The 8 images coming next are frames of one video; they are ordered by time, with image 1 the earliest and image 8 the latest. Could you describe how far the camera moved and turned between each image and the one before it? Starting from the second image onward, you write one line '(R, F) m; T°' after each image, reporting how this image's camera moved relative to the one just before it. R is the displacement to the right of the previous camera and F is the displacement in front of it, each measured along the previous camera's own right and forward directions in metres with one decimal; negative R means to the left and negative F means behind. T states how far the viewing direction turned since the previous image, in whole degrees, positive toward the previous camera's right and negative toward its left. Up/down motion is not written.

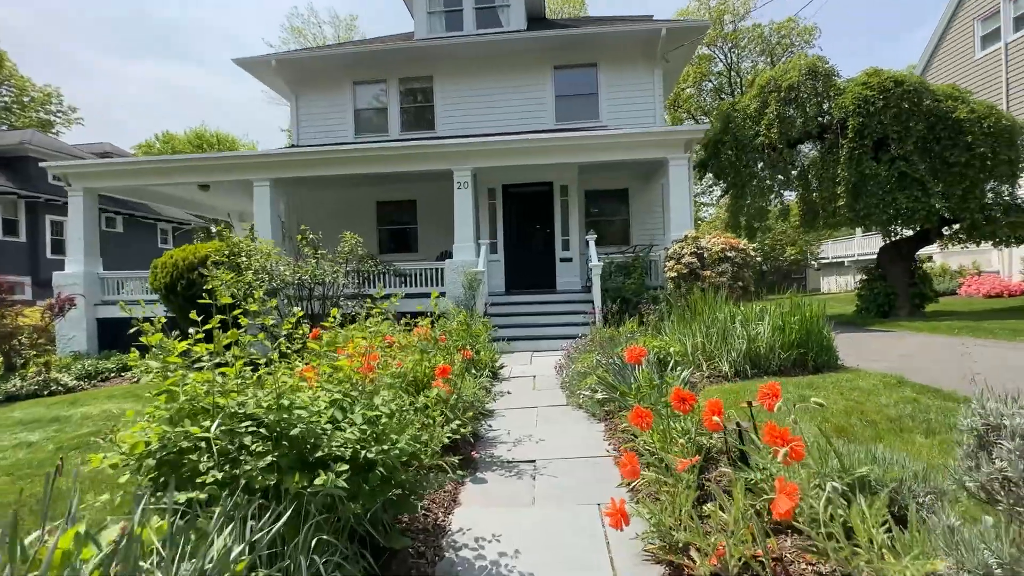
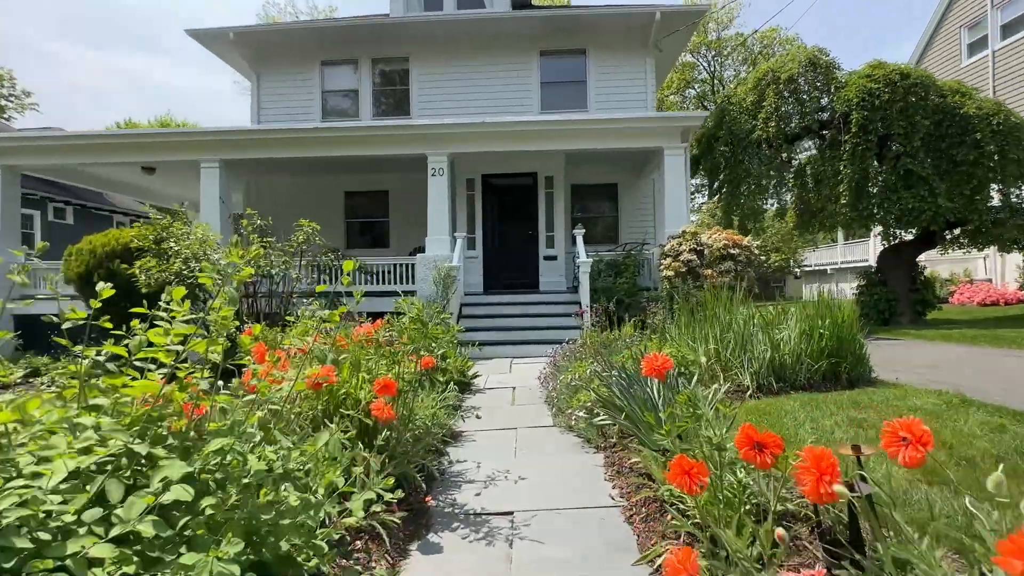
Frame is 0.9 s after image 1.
(+0.1, +1.0) m; +2°
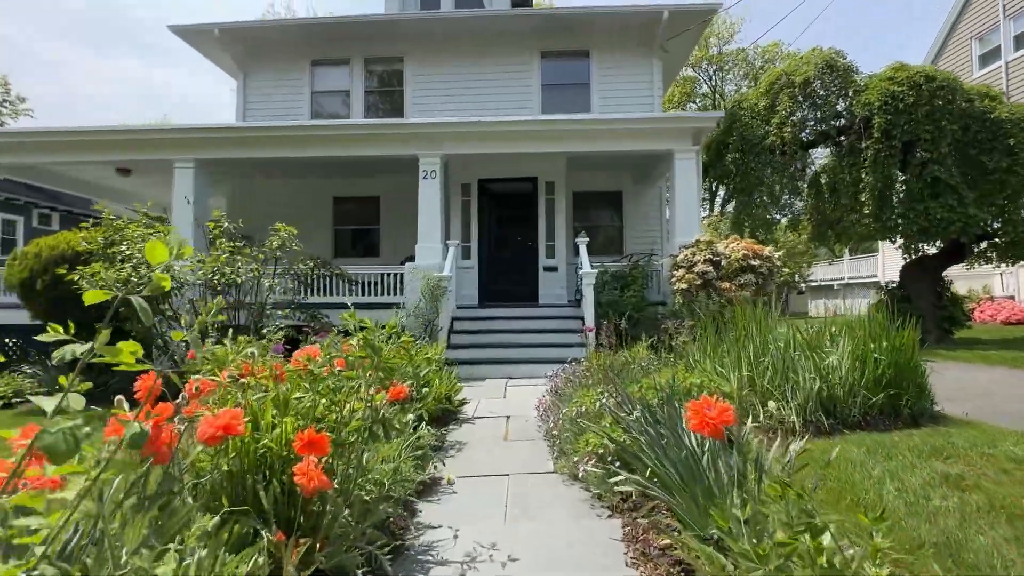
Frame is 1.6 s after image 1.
(0.0, +0.8) m; 0°
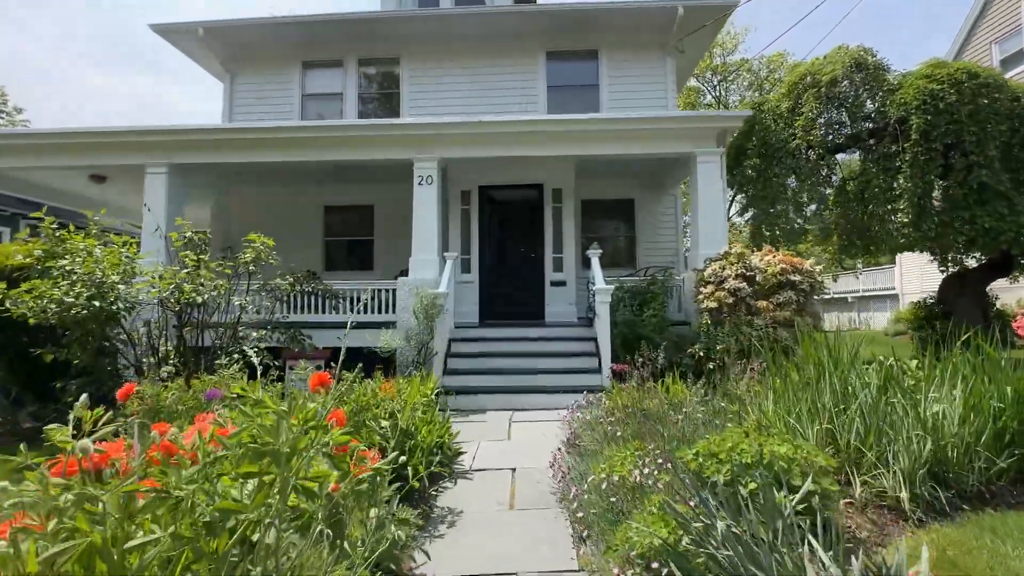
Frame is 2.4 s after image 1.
(0.0, +0.9) m; 0°
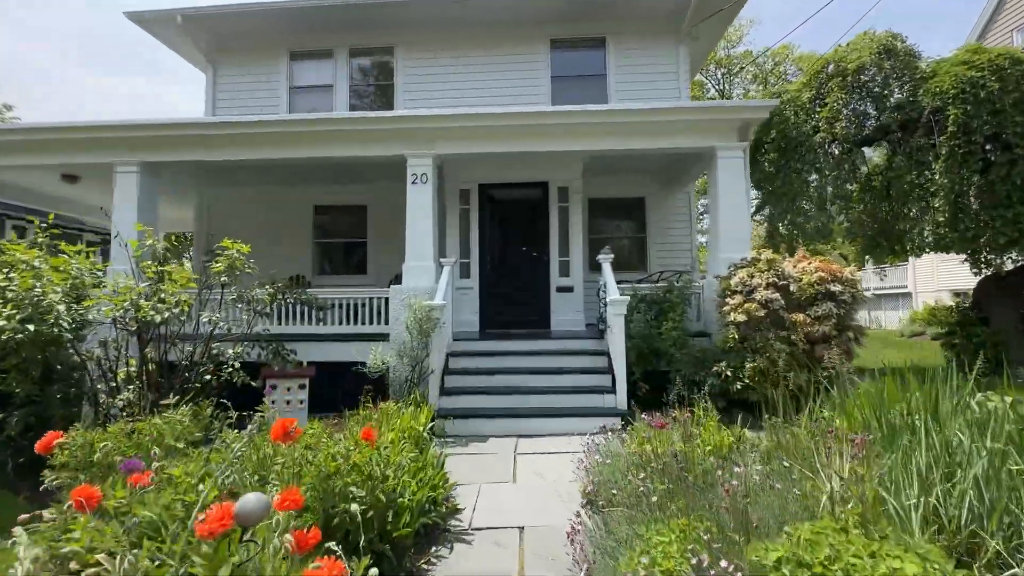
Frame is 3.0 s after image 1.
(0.0, +0.7) m; 0°
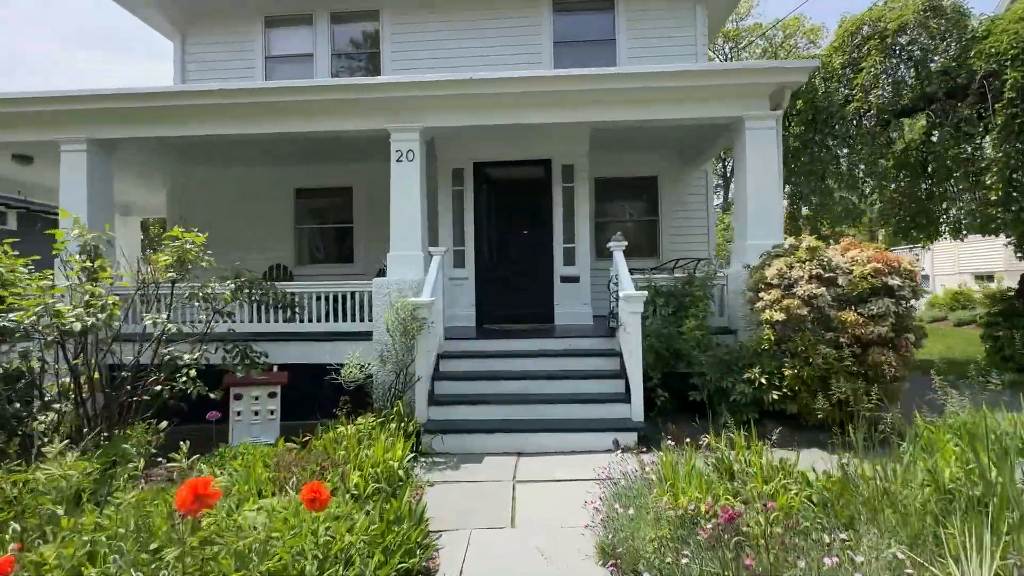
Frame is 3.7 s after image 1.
(0.0, +0.8) m; 0°
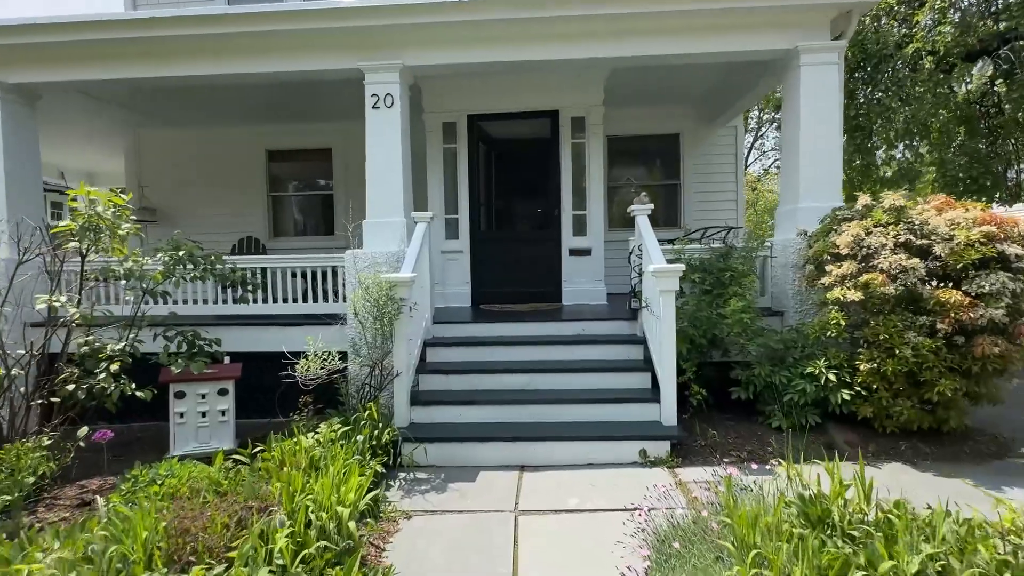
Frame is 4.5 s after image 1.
(0.0, +1.1) m; 0°
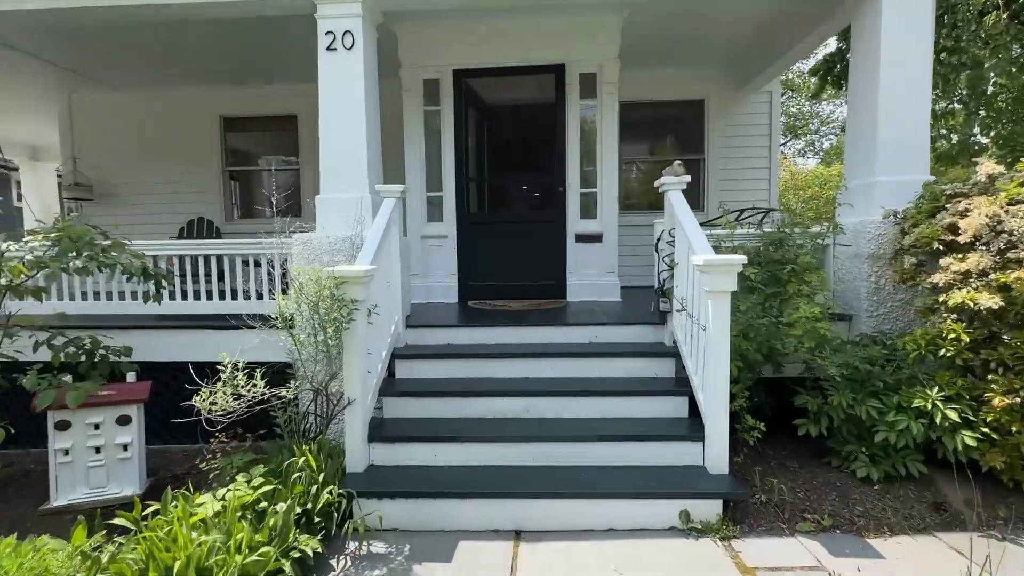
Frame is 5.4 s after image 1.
(0.0, +1.1) m; 0°
